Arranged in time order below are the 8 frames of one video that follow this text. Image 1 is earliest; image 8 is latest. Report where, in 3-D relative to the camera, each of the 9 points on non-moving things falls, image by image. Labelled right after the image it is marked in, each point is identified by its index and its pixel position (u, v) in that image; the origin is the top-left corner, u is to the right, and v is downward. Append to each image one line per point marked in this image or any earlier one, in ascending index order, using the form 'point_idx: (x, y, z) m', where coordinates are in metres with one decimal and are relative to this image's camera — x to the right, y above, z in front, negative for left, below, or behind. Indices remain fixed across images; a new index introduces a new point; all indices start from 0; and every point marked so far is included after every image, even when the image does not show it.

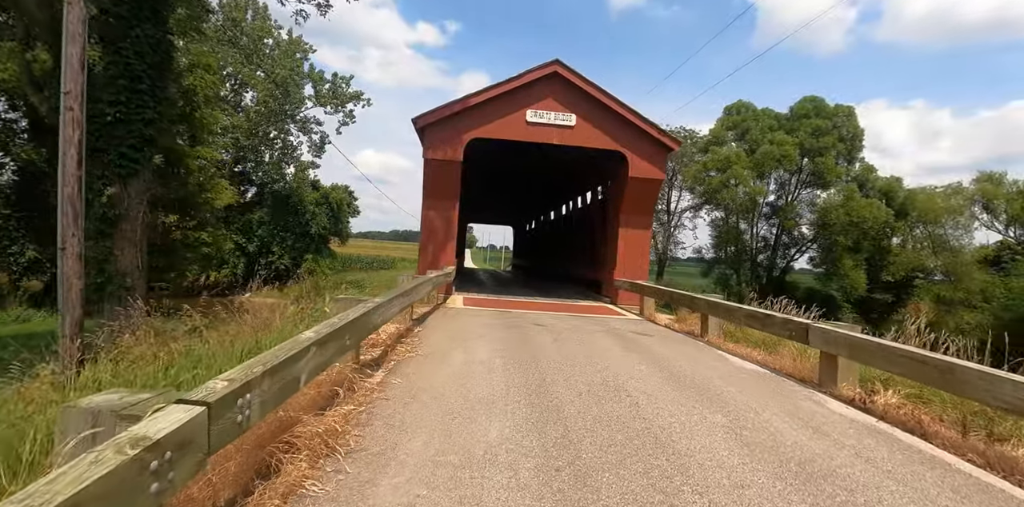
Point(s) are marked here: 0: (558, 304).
0: (+0.9, -1.0, +9.5) m
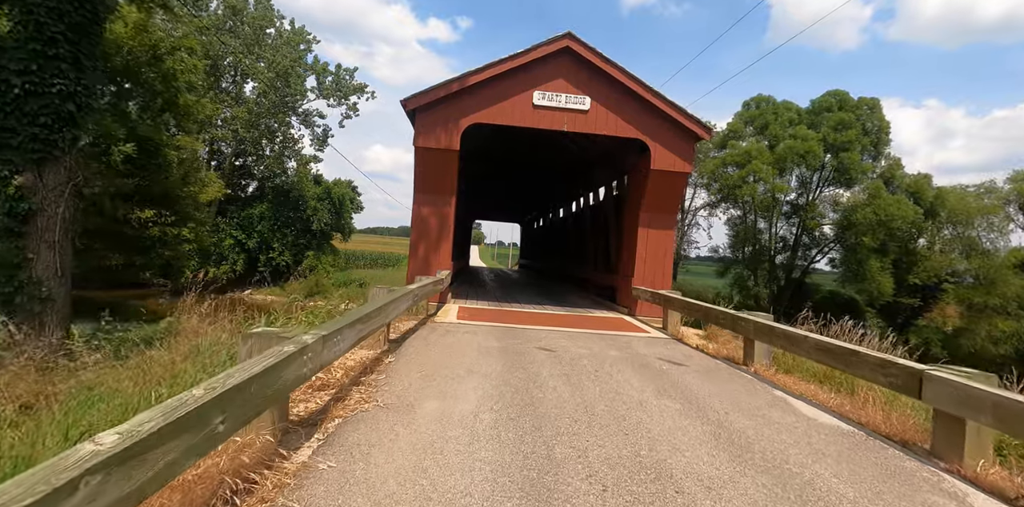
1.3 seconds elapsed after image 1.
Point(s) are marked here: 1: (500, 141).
0: (+1.0, -1.1, +8.3) m
1: (-0.2, +2.4, +10.8) m
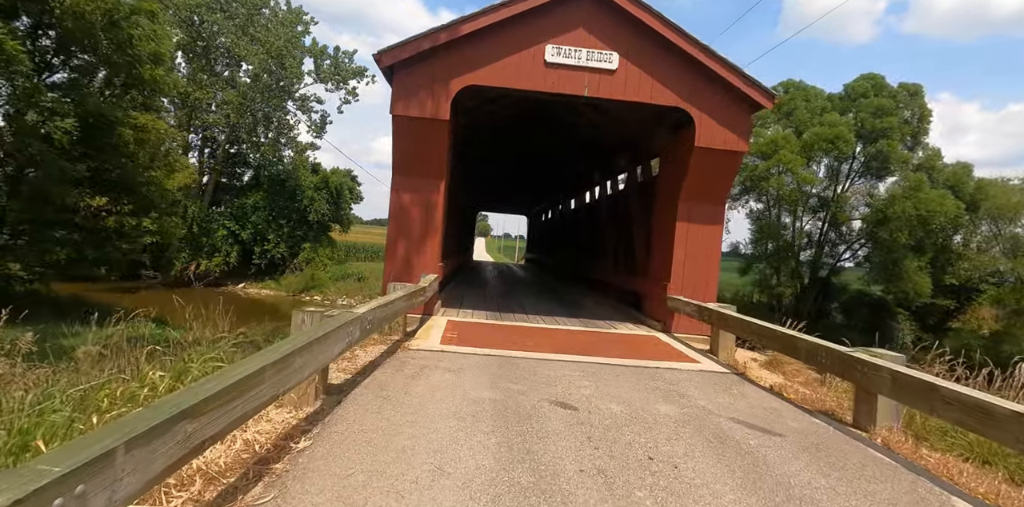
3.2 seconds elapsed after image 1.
0: (+1.0, -1.1, +6.5) m
1: (-0.1, +2.5, +9.0) m
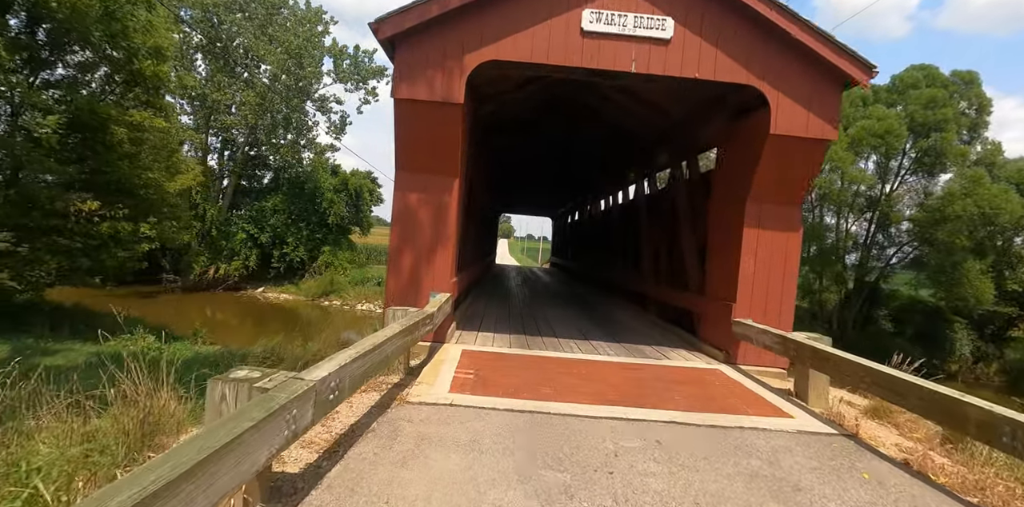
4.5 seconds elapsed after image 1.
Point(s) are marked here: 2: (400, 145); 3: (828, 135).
0: (+1.3, -1.2, +5.3) m
1: (+0.3, +2.3, +7.8) m
2: (-1.2, +1.1, +5.3) m
3: (+3.4, +1.3, +5.4) m
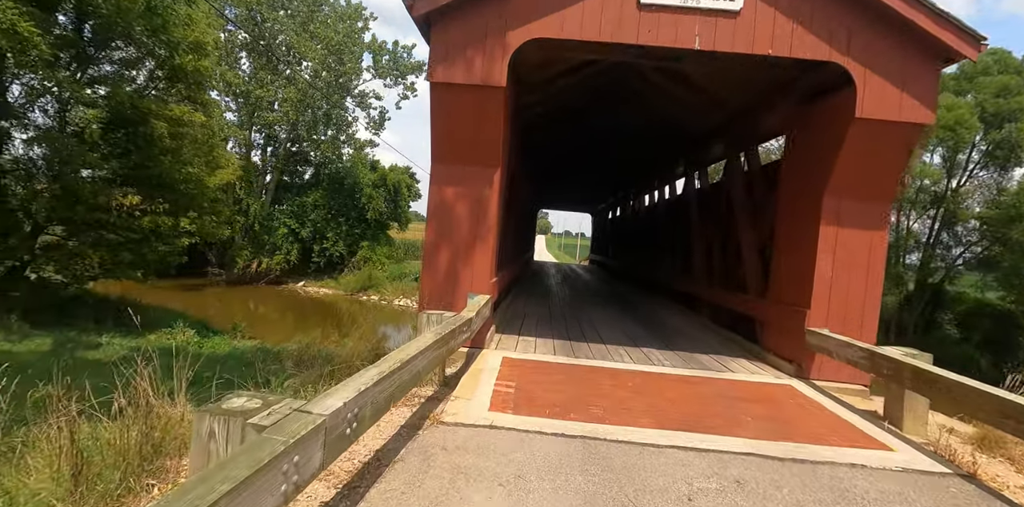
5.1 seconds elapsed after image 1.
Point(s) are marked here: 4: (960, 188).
0: (+1.8, -1.2, +4.7) m
1: (+0.9, +2.4, +7.3) m
2: (-0.7, +1.2, +4.9) m
3: (+3.8, +1.3, +4.6) m
4: (+18.7, +2.7, +20.3) m
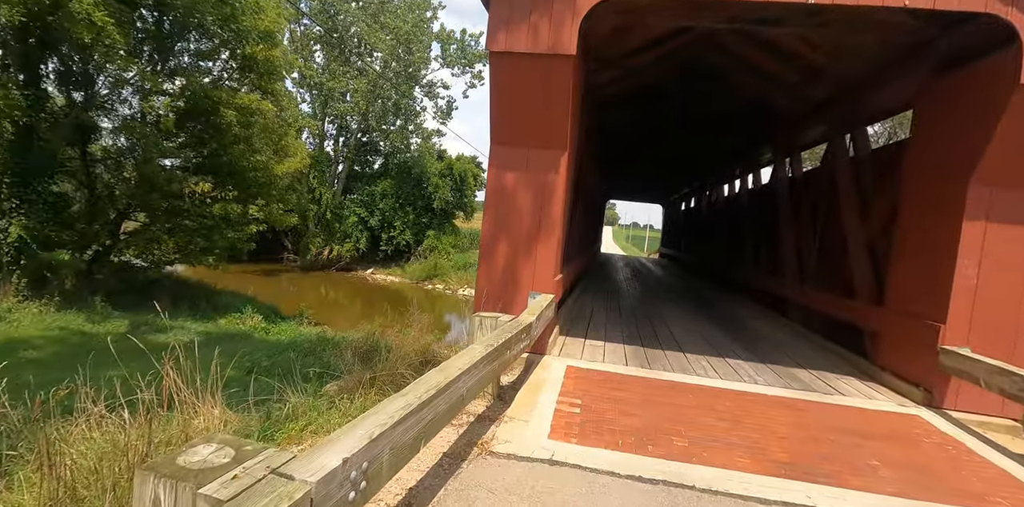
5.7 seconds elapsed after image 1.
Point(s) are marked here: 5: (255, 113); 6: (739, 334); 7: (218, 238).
0: (+2.3, -1.2, +3.9) m
1: (+1.8, +2.4, +6.5) m
2: (-0.1, +1.2, +4.3) m
3: (+4.4, +1.2, +3.5) m
4: (+21.1, +2.6, +17.1) m
5: (-5.5, +3.0, +10.6) m
6: (+3.1, -1.1, +6.9) m
7: (-6.4, +0.4, +10.8) m
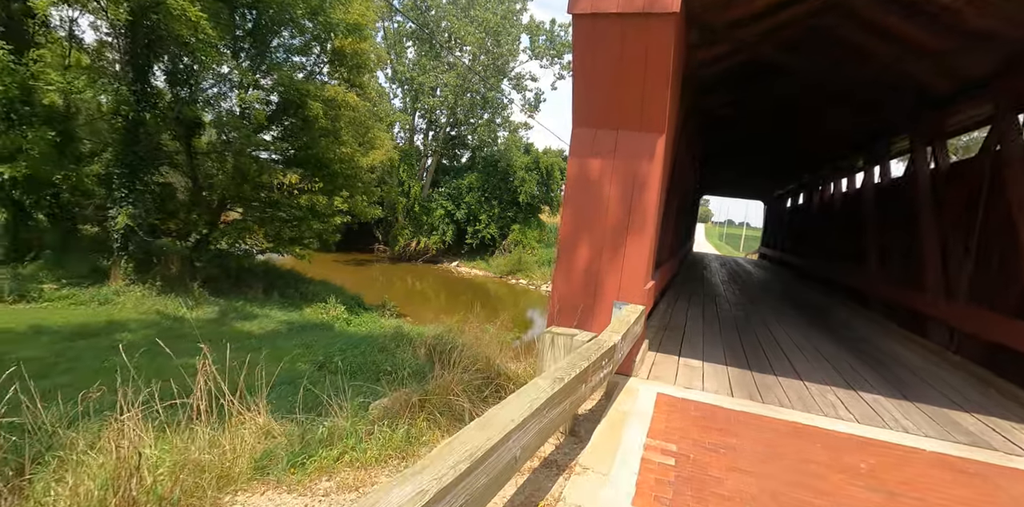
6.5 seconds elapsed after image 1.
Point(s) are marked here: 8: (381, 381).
0: (+2.7, -1.3, +2.8) m
1: (+2.8, +2.4, +5.4) m
2: (+0.5, +1.2, +3.7) m
3: (+4.8, +1.1, +2.1) m
4: (+23.7, +2.1, +12.6) m
5: (-3.7, +3.2, +10.8) m
6: (+4.1, -1.2, +5.7) m
7: (-4.6, +0.6, +11.1) m
8: (-1.2, -1.1, +4.4) m
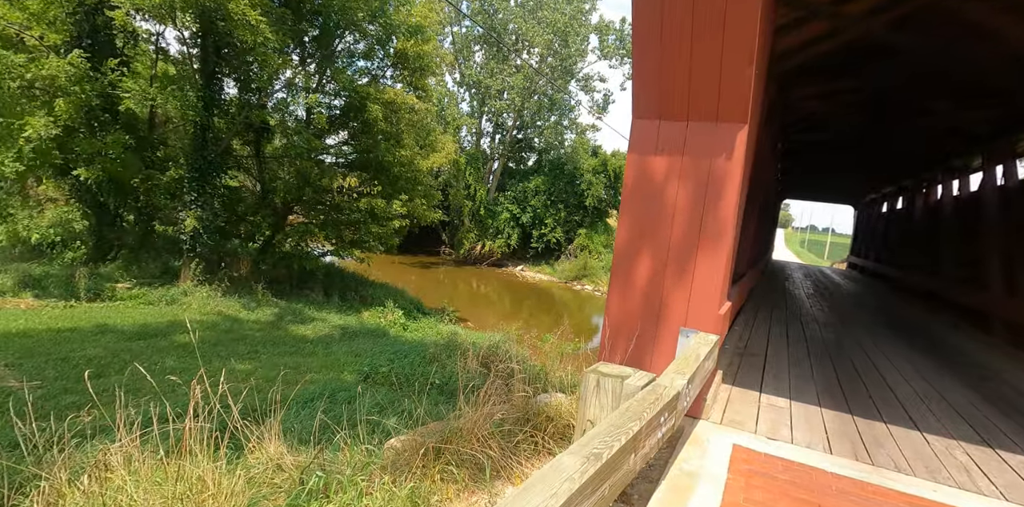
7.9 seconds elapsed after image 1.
0: (+2.9, -1.4, +2.0) m
1: (+3.4, +2.2, +4.5) m
2: (+0.8, +1.1, +3.1) m
3: (+4.9, +0.9, +1.0) m
4: (+25.0, +1.5, +8.9) m
5: (-2.3, +3.1, +10.7) m
6: (+4.6, -1.4, +4.6) m
7: (-3.2, +0.5, +11.1) m
8: (-0.8, -1.2, +4.0) m
